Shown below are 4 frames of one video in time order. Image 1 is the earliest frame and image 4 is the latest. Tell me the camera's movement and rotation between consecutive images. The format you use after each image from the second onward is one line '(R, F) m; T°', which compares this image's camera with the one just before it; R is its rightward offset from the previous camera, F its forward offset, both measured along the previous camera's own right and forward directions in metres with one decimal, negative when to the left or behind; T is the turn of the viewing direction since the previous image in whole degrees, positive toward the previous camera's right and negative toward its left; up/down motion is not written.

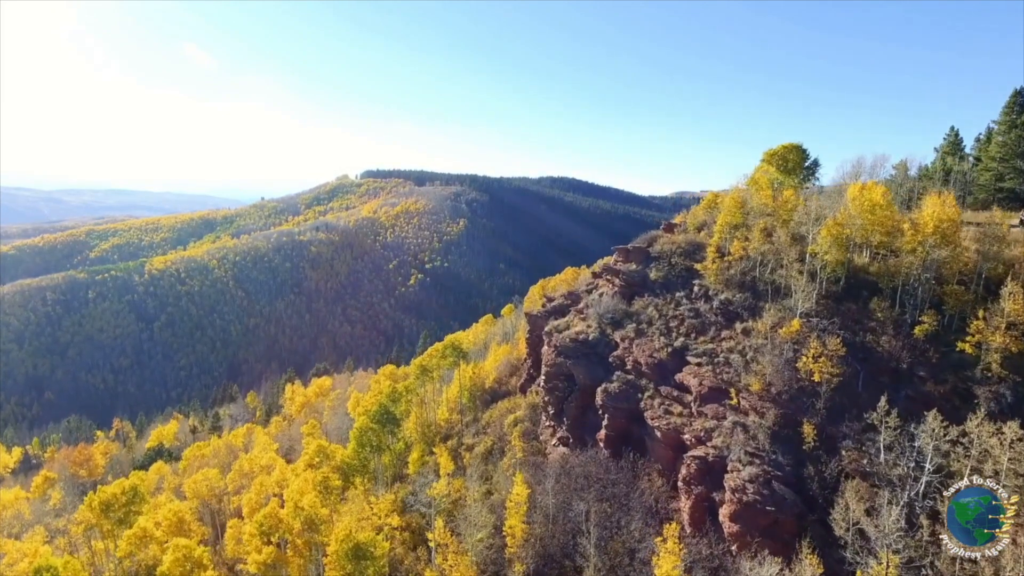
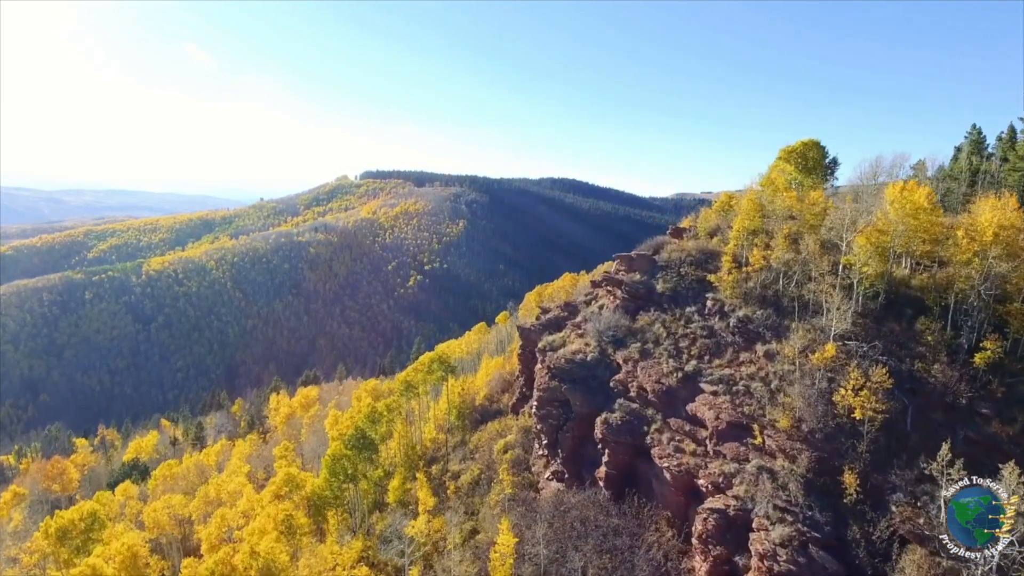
(+0.8, +5.5) m; 0°
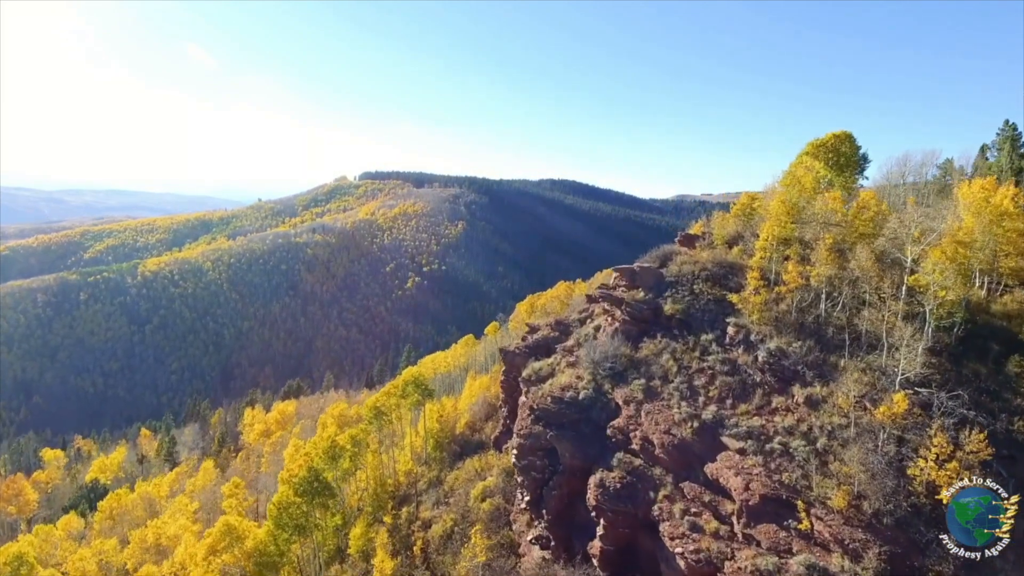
(+1.3, +7.7) m; 0°
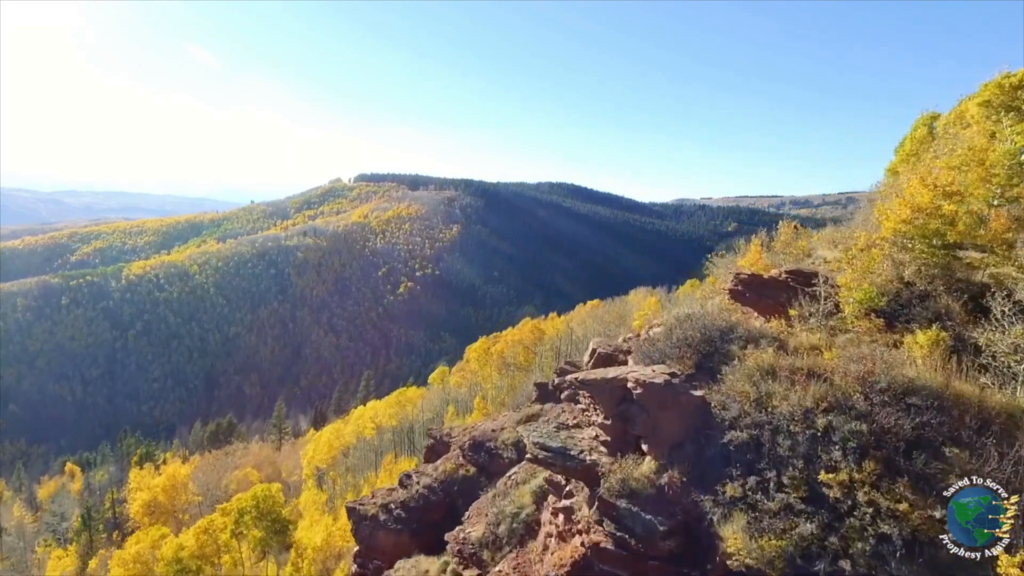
(+4.4, +23.7) m; 0°
